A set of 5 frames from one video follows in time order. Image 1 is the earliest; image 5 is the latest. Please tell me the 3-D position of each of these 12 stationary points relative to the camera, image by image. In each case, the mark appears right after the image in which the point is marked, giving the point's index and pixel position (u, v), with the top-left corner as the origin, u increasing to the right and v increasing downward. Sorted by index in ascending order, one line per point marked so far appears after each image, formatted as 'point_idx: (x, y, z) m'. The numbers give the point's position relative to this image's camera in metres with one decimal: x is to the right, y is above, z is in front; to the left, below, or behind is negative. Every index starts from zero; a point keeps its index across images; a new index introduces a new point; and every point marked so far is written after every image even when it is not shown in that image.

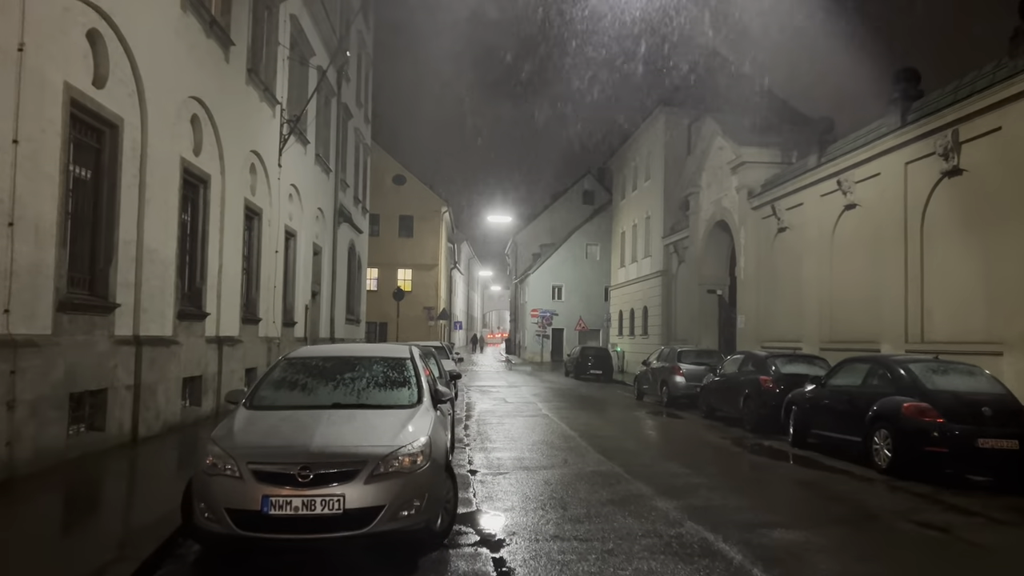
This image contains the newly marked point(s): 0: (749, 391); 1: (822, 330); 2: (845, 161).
0: (+4.0, -1.7, +13.0) m
1: (+7.3, -1.0, +18.3) m
2: (+7.5, +2.8, +17.3) m
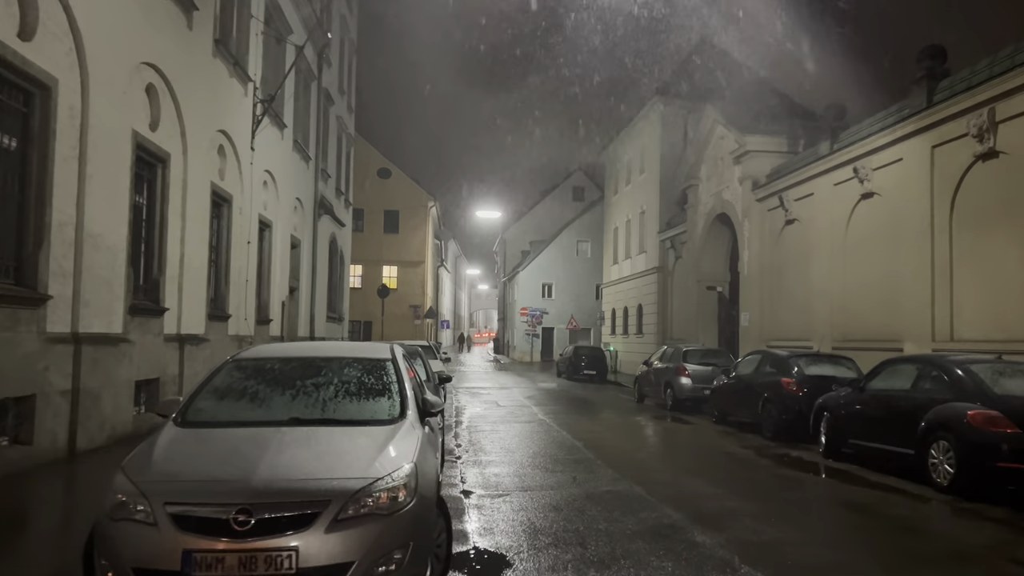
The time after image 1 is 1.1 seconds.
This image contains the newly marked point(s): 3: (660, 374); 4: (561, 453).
0: (+3.9, -1.6, +11.8) m
1: (+7.2, -0.9, +17.2) m
2: (+7.3, +3.0, +16.2) m
3: (+3.2, -1.9, +16.9) m
4: (+0.6, -2.1, +9.6) m
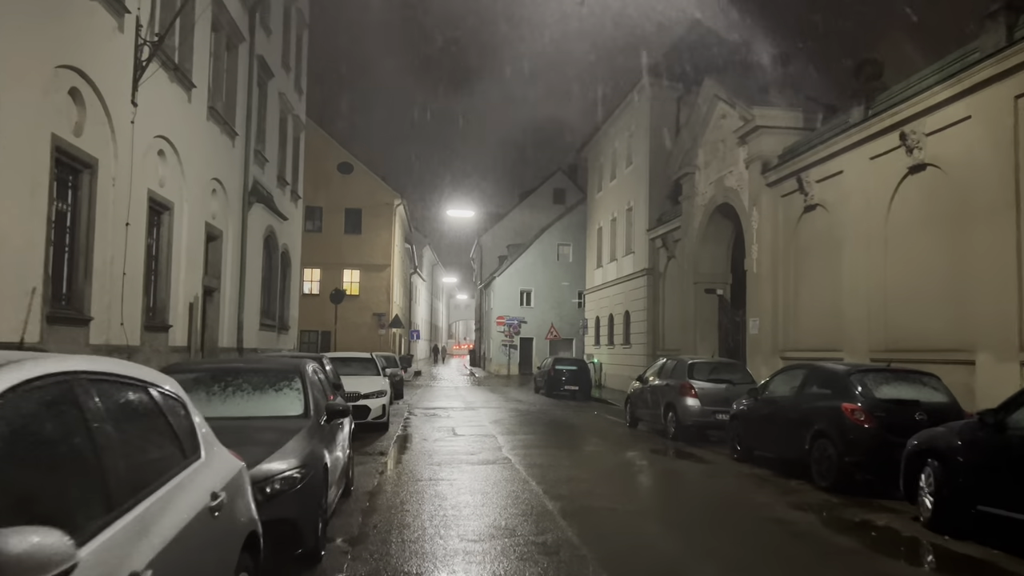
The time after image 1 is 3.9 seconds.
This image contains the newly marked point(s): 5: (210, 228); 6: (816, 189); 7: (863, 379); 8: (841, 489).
0: (+3.3, -1.5, +8.4) m
1: (+6.5, -0.8, +13.9) m
2: (+6.6, +3.0, +12.9) m
3: (+2.5, -1.8, +13.5) m
4: (+0.1, -1.9, +6.2) m
5: (-6.5, +1.3, +16.6) m
6: (+6.3, +2.0, +16.0) m
7: (+3.8, -1.0, +8.3) m
8: (+3.4, -2.1, +8.0) m
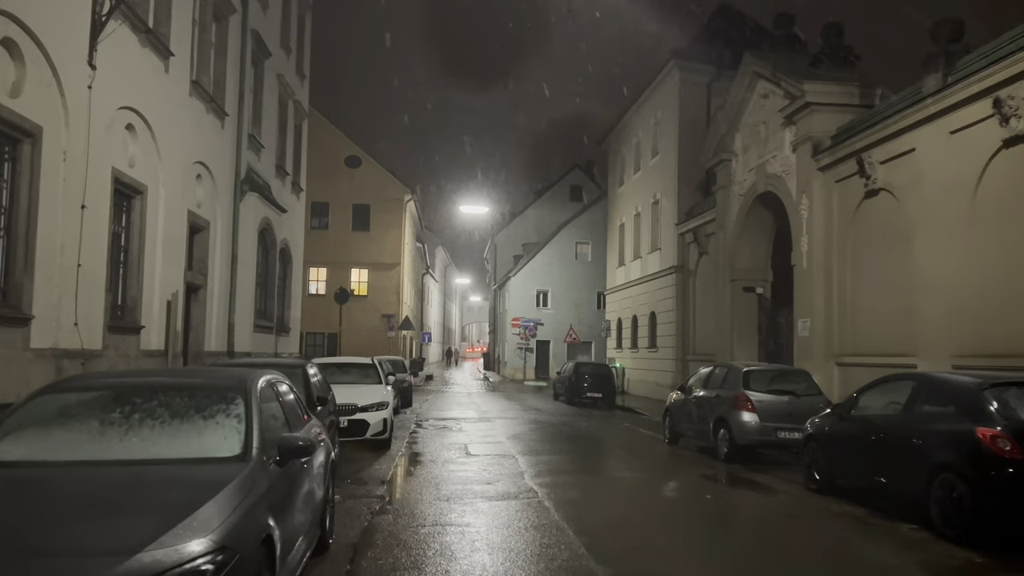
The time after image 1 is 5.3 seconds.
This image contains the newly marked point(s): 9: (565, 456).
0: (+3.6, -1.4, +6.4) m
1: (+6.8, -0.8, +11.9) m
2: (+7.0, +3.1, +10.9) m
3: (+2.8, -1.8, +11.5) m
4: (+0.3, -1.8, +4.3) m
5: (-6.1, +1.3, +14.9) m
6: (+6.6, +2.1, +14.0) m
7: (+4.0, -0.9, +6.4) m
8: (+3.7, -2.0, +6.1) m
9: (+0.8, -2.5, +11.5) m
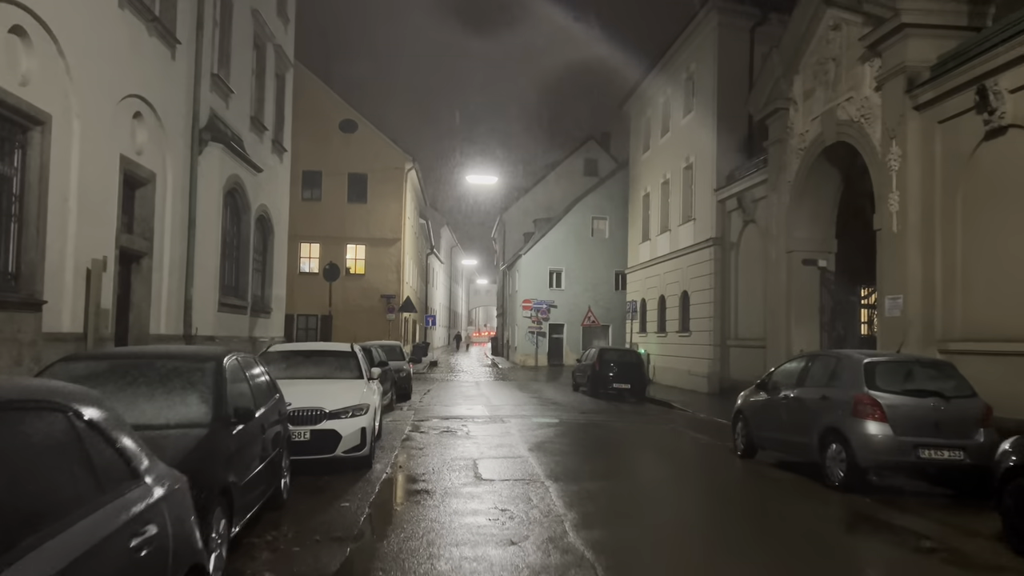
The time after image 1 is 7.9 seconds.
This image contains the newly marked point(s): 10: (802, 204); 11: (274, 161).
0: (+3.8, -1.1, +3.3) m
1: (+7.1, -0.3, +8.7) m
2: (+7.2, +3.5, +7.7) m
3: (+3.1, -1.3, +8.4) m
4: (+0.5, -1.5, +1.2) m
5: (-5.8, +1.8, +11.8) m
6: (+6.9, +2.6, +10.8) m
7: (+4.2, -0.6, +3.3) m
8: (+3.9, -1.7, +3.0) m
9: (+1.1, -2.1, +8.5) m
10: (+6.2, +1.8, +16.6) m
11: (-6.1, +3.2, +20.0) m
